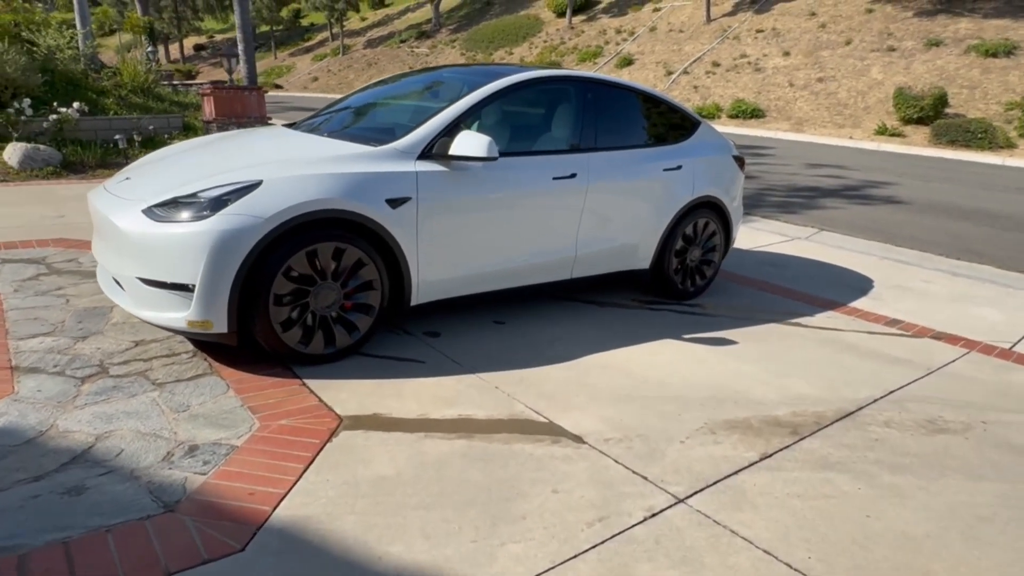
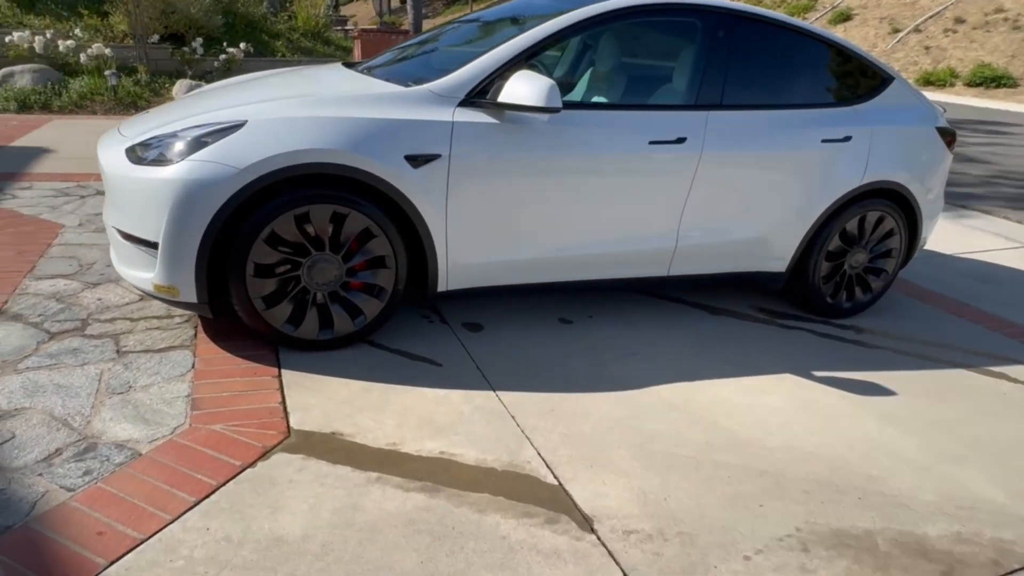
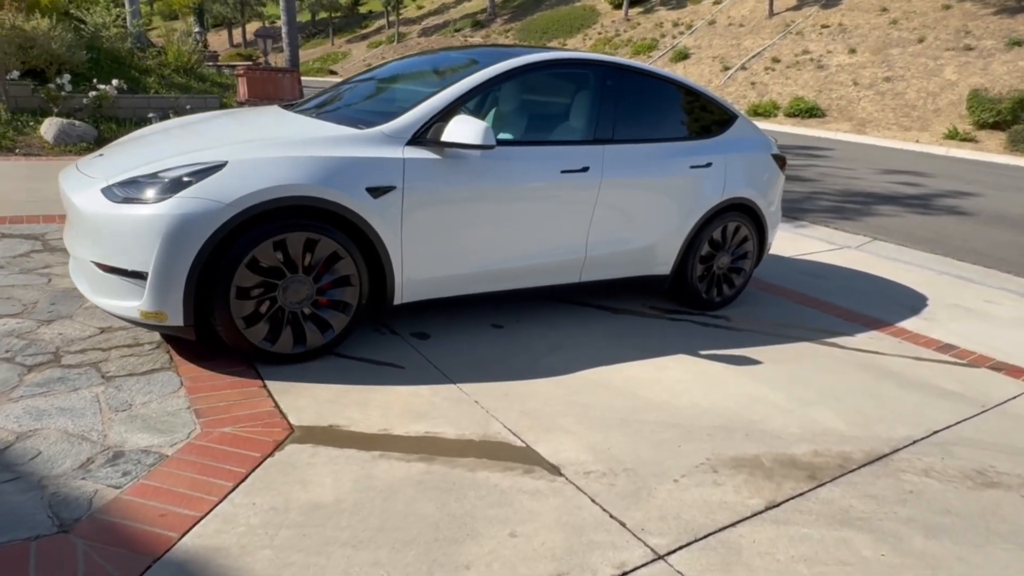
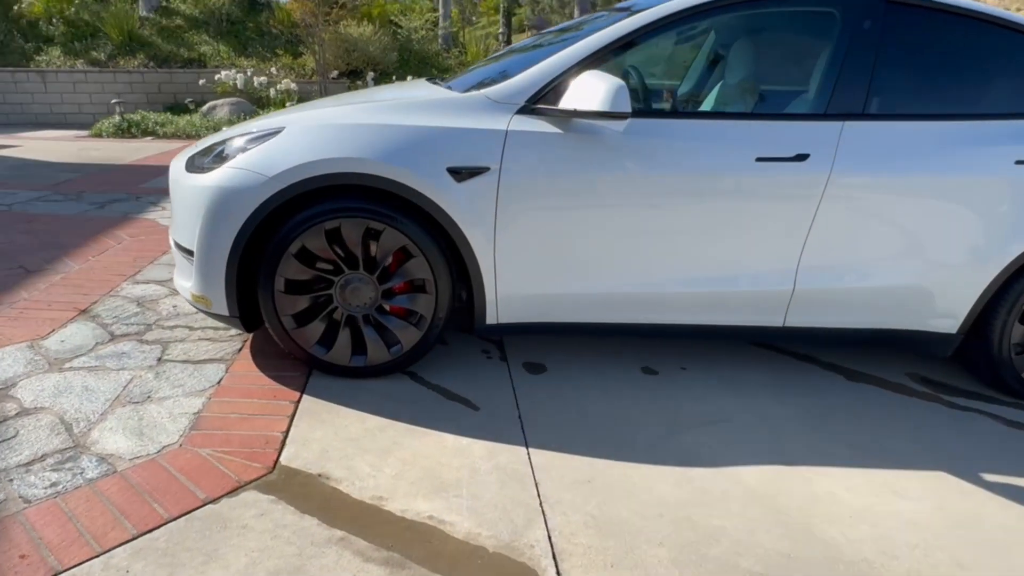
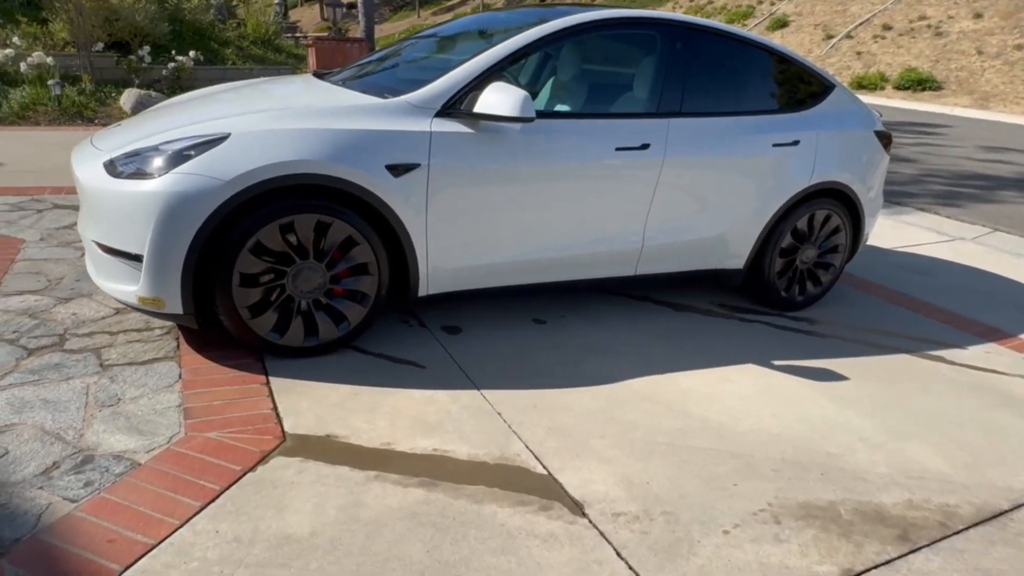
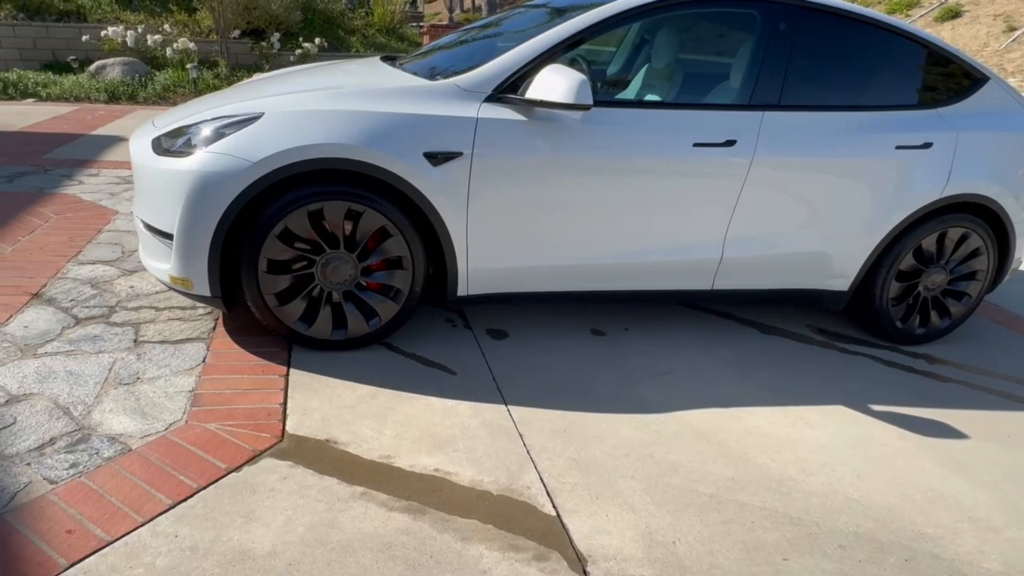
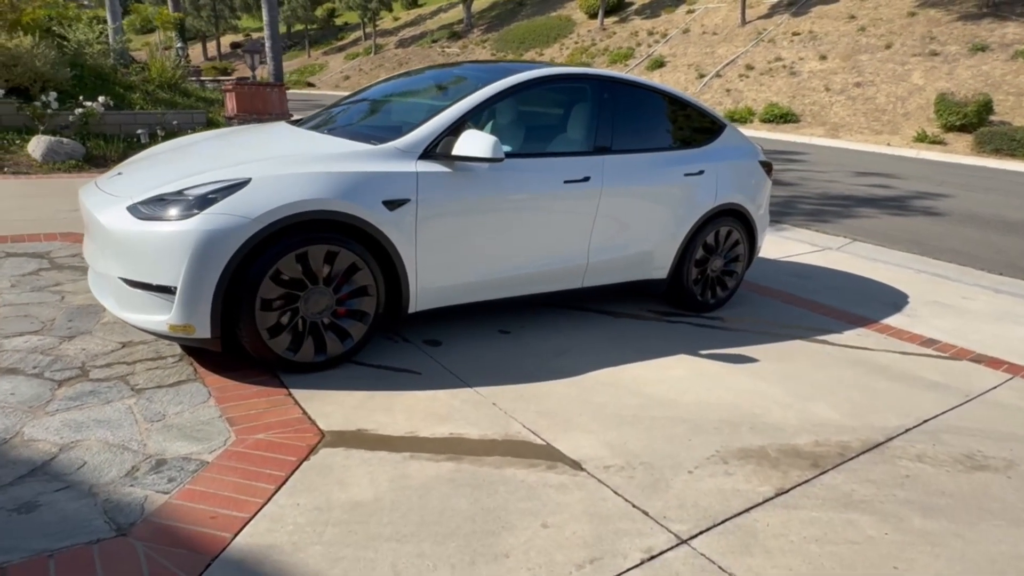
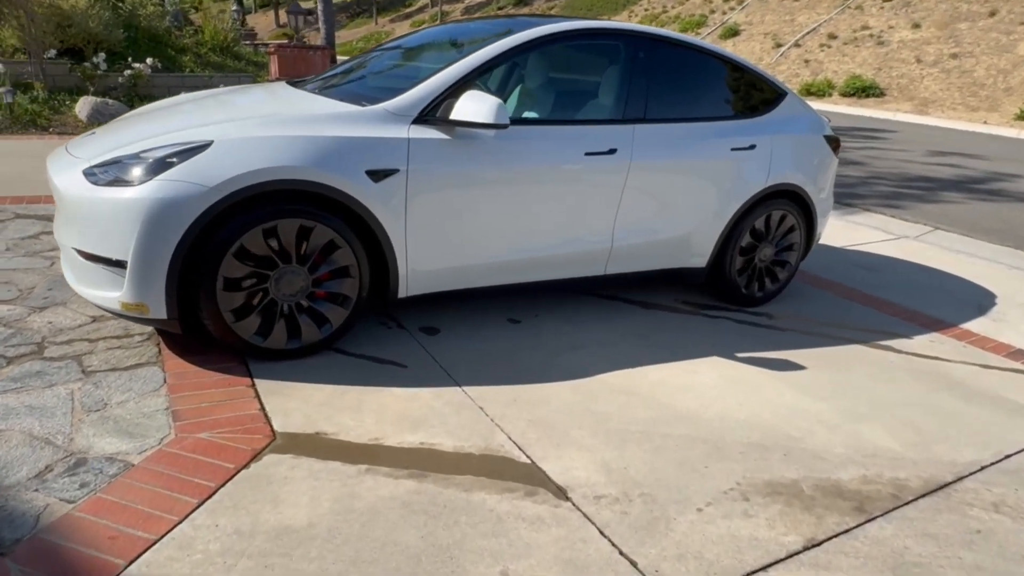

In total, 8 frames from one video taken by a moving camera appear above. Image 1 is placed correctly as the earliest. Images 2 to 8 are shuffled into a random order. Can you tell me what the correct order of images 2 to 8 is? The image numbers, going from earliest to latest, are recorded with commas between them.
7, 3, 8, 5, 2, 6, 4
